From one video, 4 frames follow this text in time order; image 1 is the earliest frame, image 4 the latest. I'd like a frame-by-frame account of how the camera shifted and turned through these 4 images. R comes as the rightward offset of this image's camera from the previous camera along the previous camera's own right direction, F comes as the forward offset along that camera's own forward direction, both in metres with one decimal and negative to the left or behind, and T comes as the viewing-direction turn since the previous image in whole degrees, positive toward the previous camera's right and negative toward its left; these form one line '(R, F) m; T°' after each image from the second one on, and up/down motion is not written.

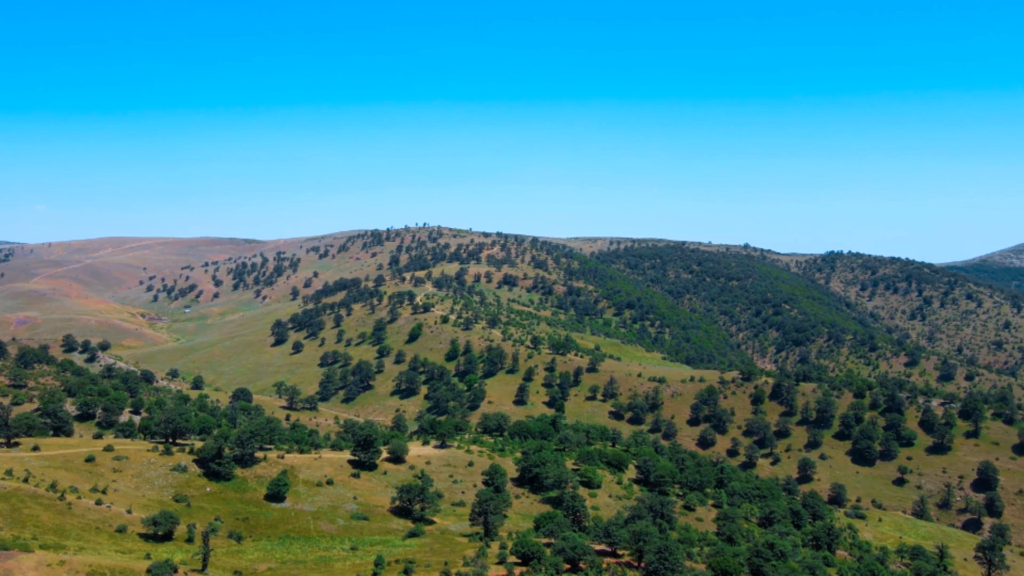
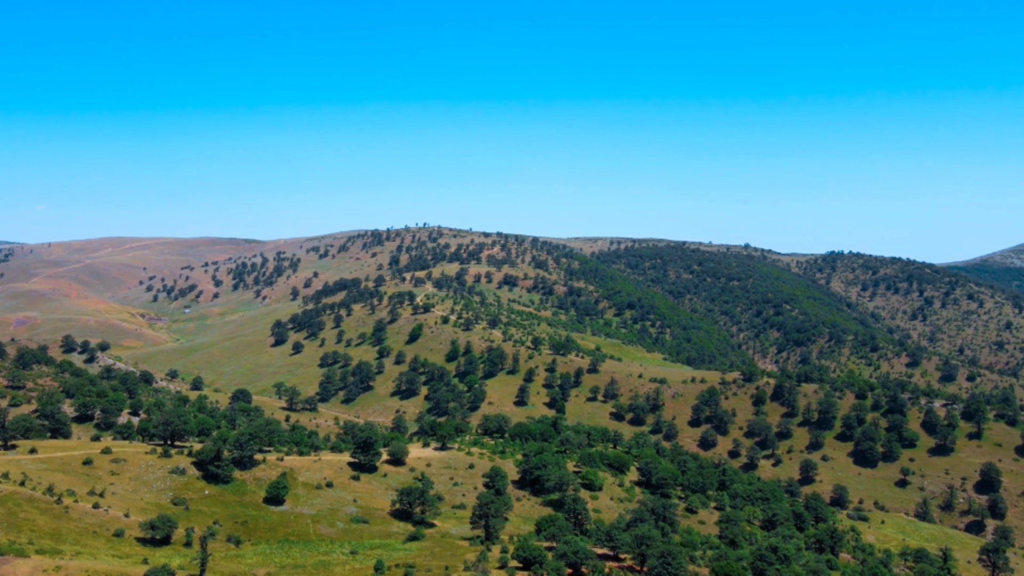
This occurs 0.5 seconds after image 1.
(-0.1, +0.6) m; 0°
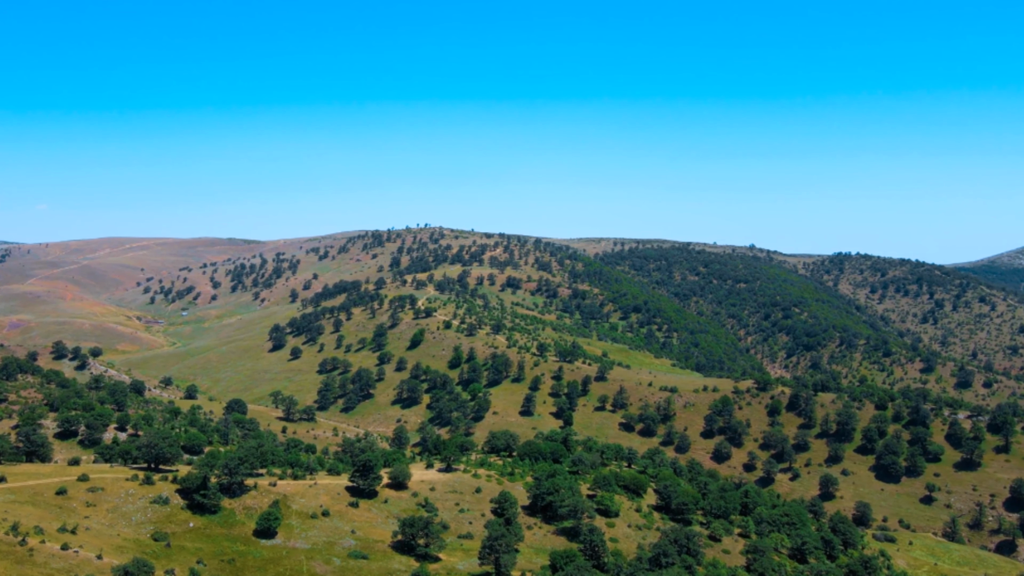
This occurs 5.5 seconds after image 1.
(-1.3, +6.0) m; 0°
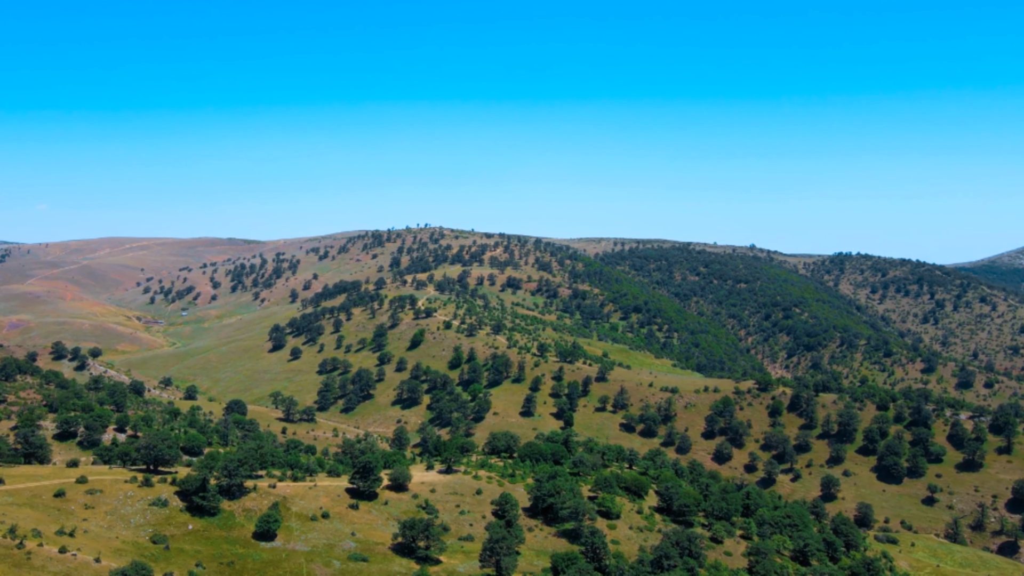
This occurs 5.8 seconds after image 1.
(-0.1, +0.4) m; 0°
